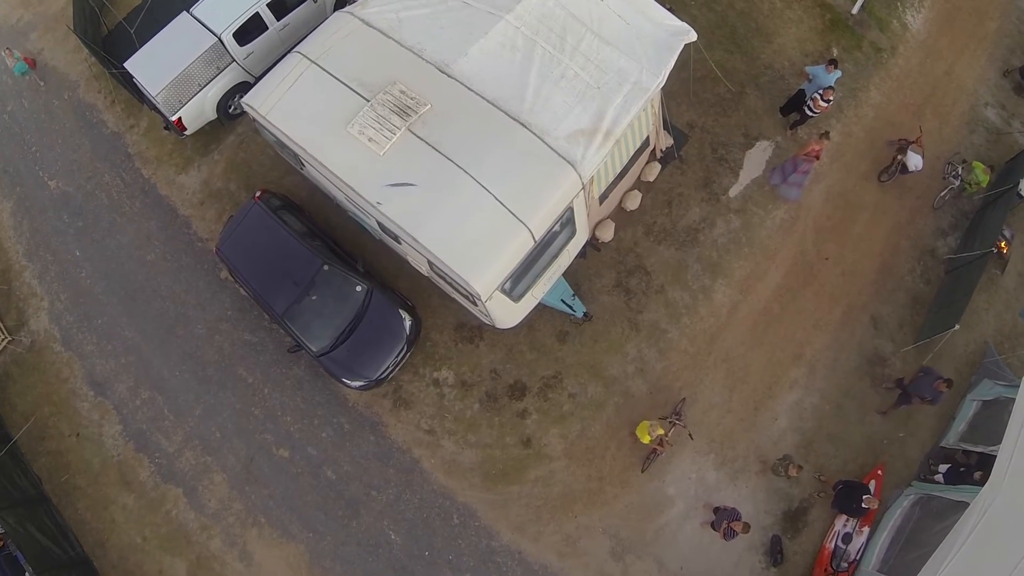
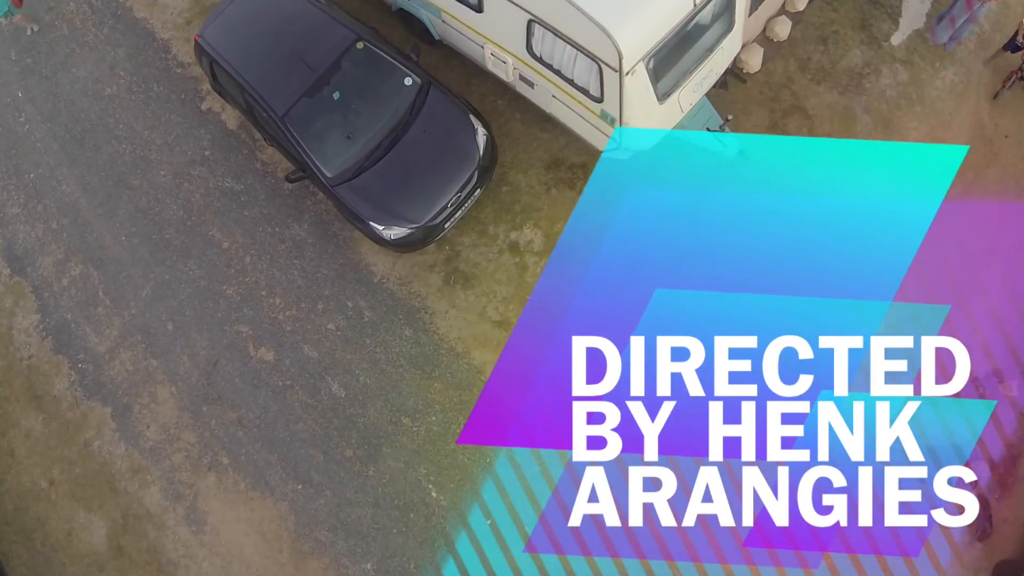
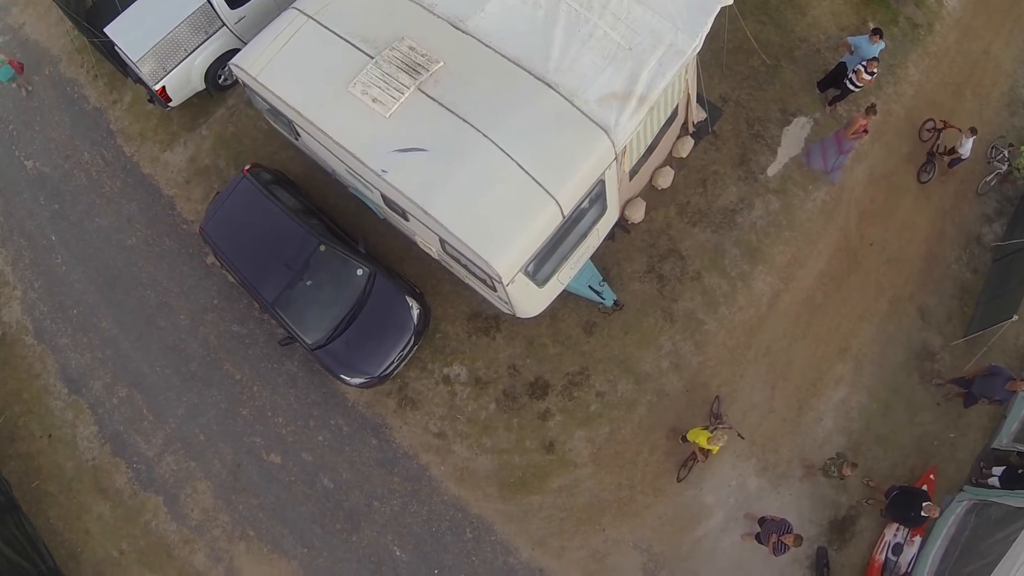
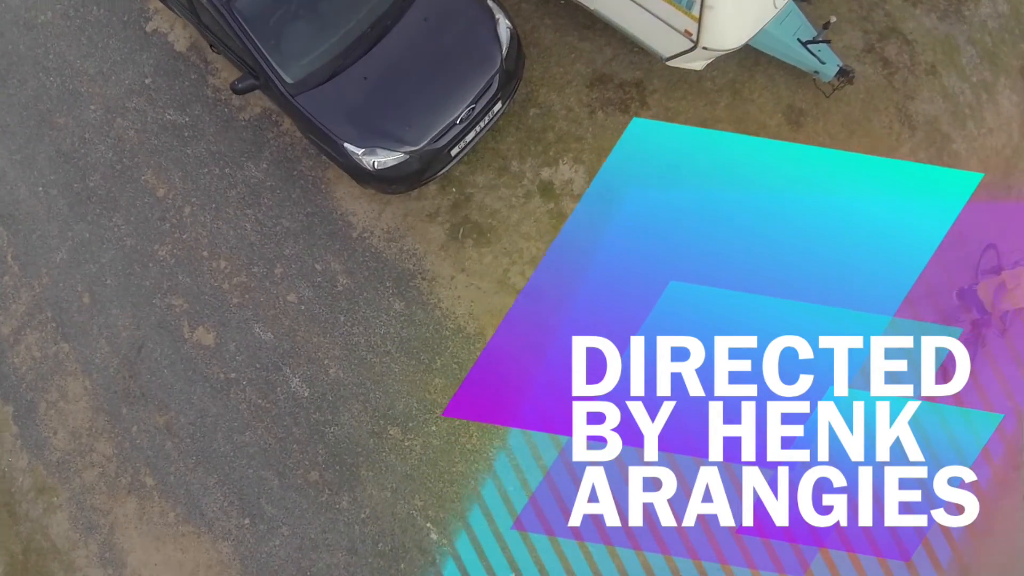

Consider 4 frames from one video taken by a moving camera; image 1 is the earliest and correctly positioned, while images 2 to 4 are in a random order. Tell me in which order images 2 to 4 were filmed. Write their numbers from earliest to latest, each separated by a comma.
3, 2, 4
